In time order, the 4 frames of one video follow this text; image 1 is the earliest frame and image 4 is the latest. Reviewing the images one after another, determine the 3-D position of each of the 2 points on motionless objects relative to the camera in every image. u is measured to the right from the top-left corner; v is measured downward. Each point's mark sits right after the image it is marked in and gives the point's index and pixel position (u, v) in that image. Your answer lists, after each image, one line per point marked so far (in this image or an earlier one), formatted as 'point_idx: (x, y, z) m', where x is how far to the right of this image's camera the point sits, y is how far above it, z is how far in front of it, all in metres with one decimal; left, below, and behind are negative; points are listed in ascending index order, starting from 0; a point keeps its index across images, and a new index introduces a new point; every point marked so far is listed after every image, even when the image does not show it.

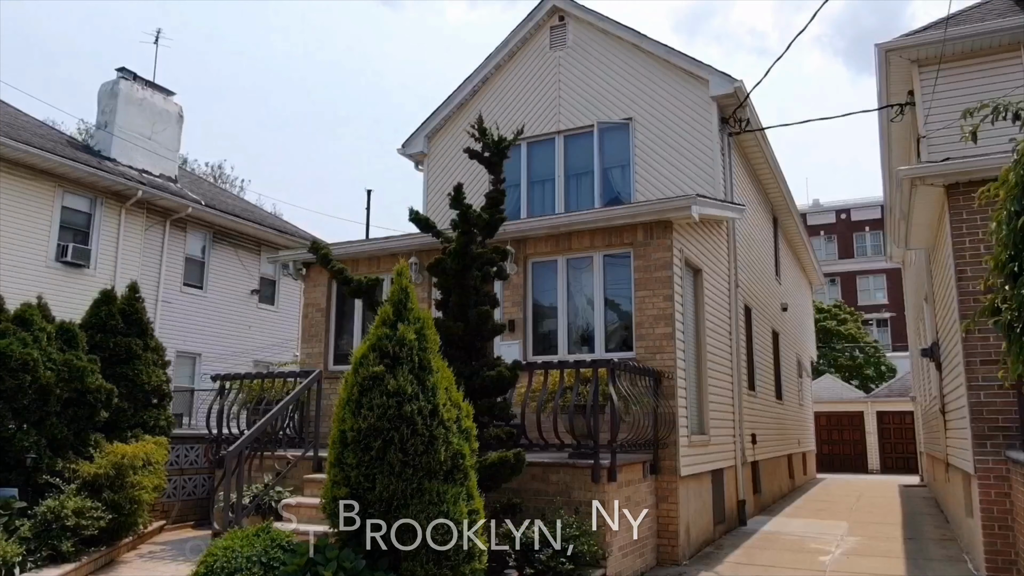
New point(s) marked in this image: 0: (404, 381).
0: (-0.6, -0.5, +4.3) m
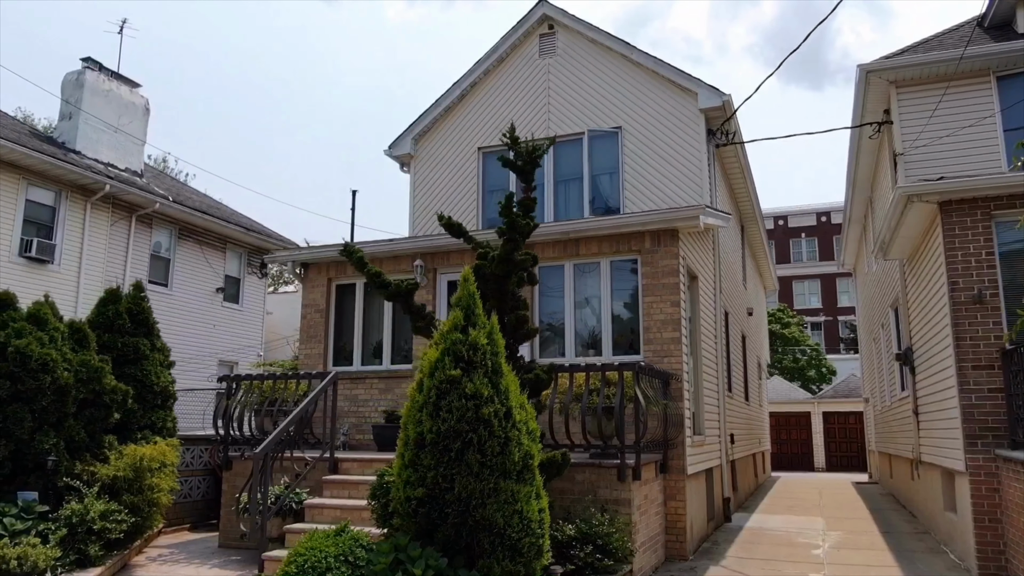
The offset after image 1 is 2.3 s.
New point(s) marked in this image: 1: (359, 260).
0: (-0.2, -0.6, +4.5) m
1: (-1.3, +0.2, +6.4) m
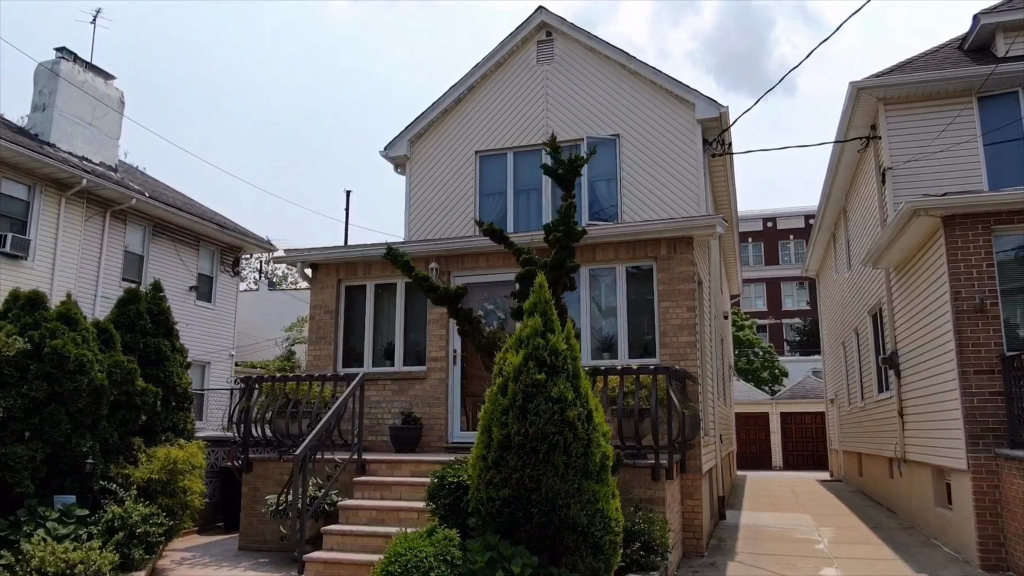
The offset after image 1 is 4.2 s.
0: (+0.3, -0.6, +4.6) m
1: (-0.9, +0.2, +6.5) m
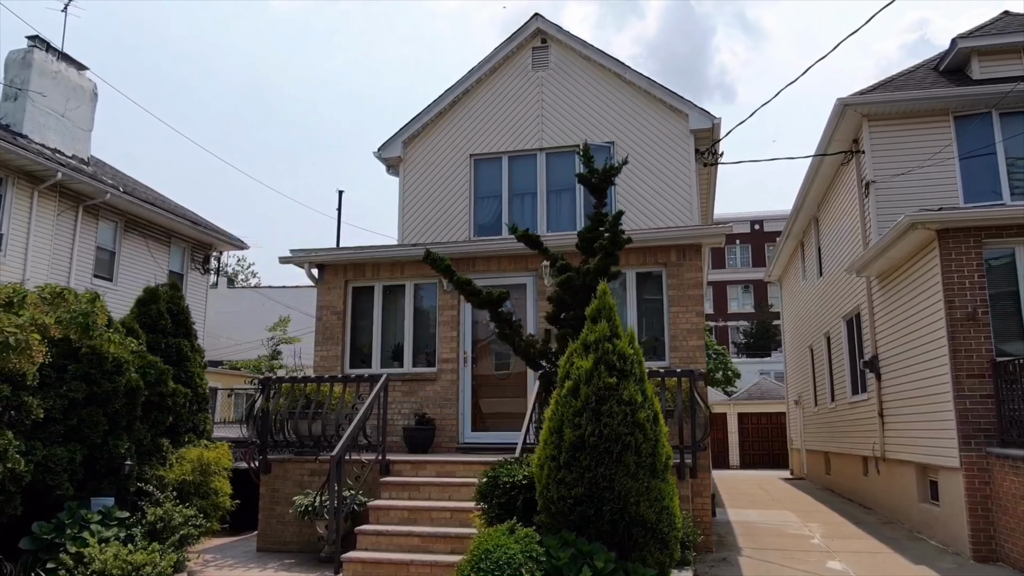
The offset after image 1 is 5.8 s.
0: (+0.8, -0.7, +4.9) m
1: (-0.6, +0.2, +6.6) m
